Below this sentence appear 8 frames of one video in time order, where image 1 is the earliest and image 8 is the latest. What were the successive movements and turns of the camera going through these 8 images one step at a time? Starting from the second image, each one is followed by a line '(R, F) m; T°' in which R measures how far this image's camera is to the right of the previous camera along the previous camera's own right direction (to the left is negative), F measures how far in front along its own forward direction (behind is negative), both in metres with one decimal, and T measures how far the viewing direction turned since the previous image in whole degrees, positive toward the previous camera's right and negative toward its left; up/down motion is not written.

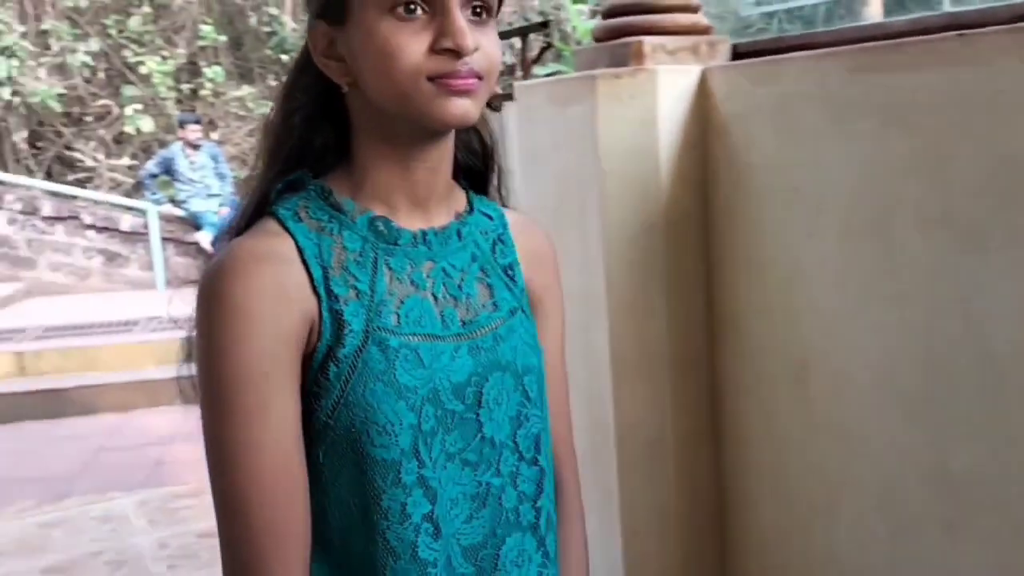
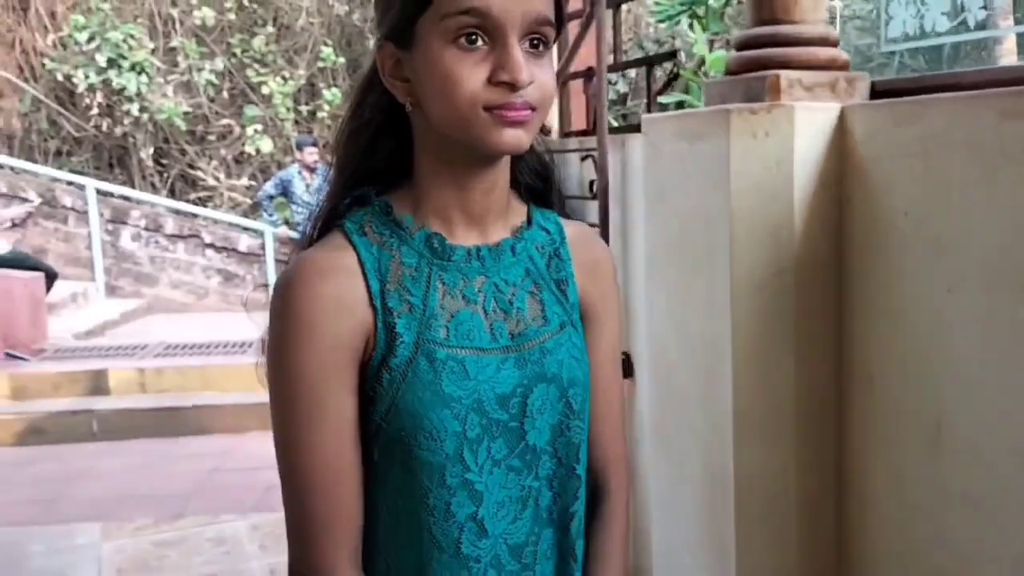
(0.0, 0.0) m; -6°
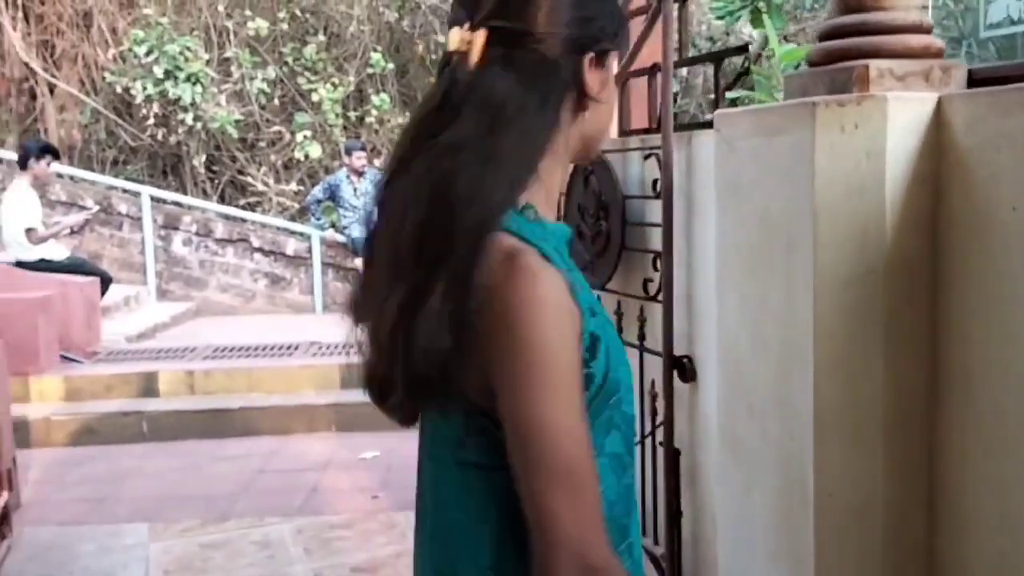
(0.0, +0.1) m; -2°
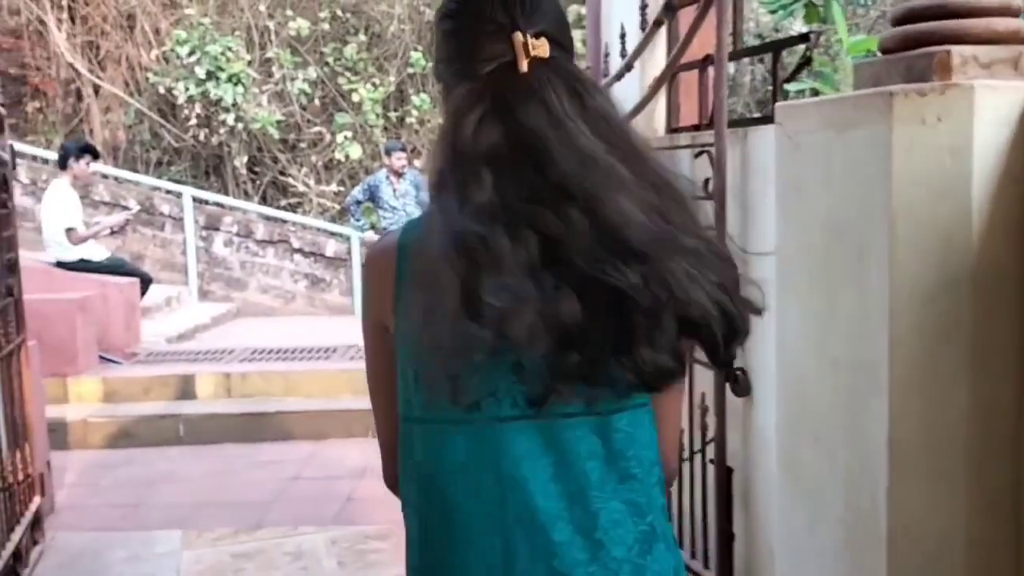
(0.0, +0.1) m; -2°
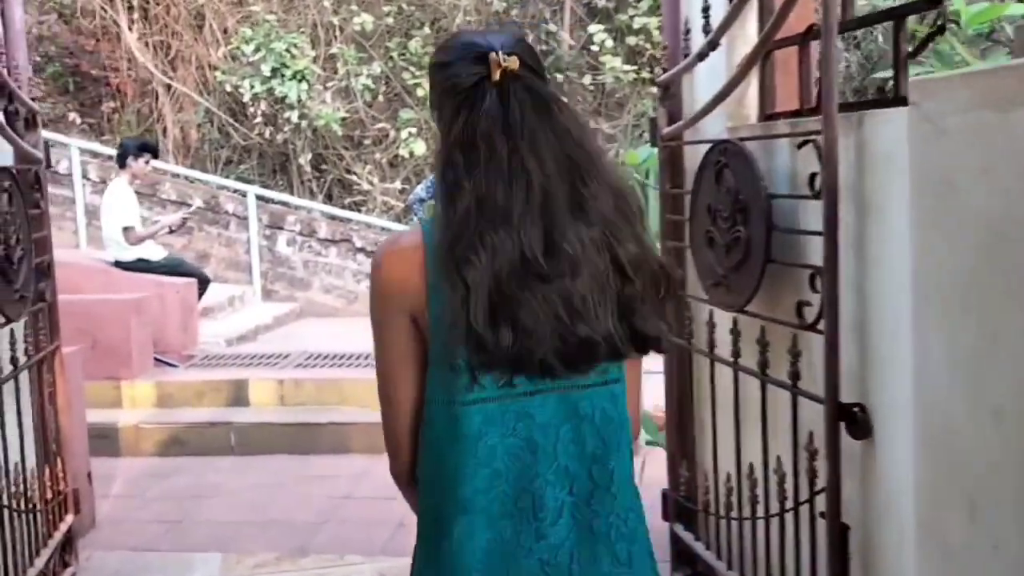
(0.0, +0.3) m; -4°
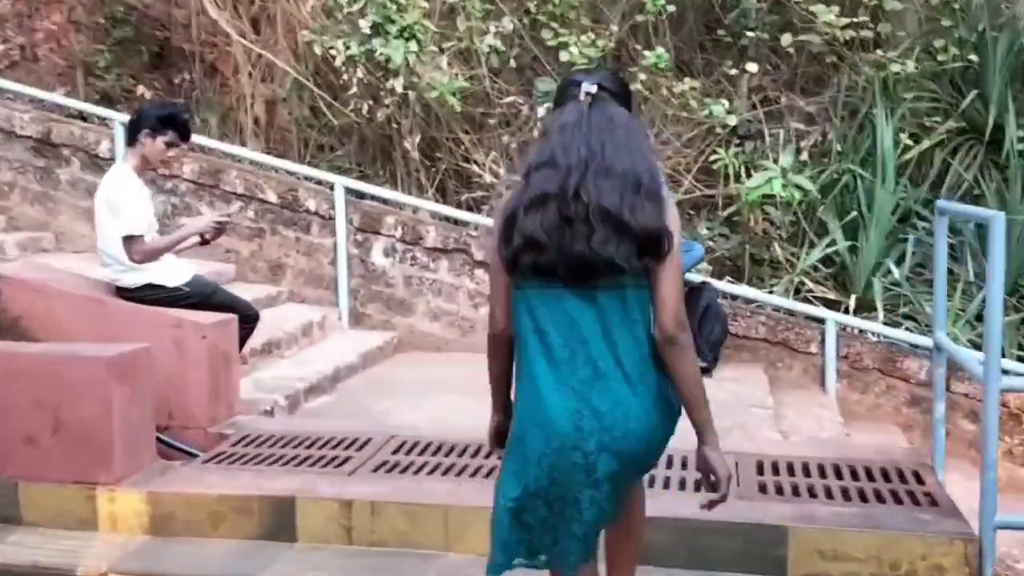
(-0.3, +2.0) m; -6°
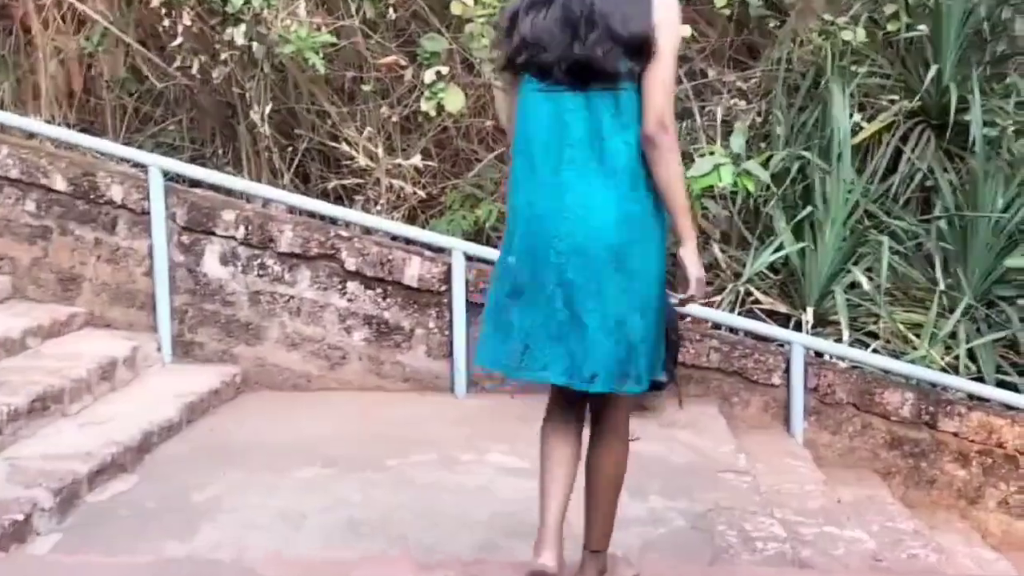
(-0.1, +1.3) m; +7°
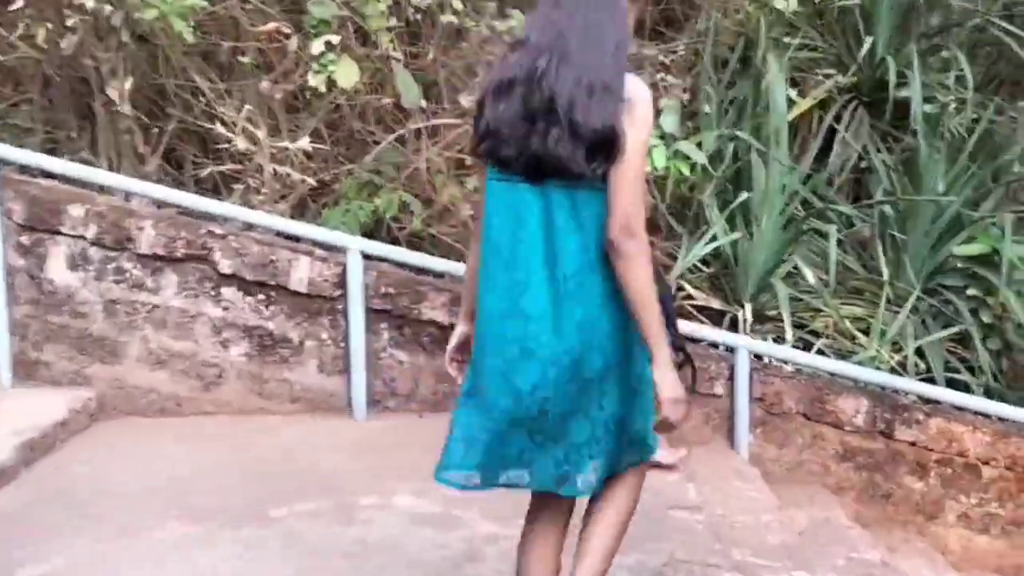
(0.0, +0.6) m; +5°
